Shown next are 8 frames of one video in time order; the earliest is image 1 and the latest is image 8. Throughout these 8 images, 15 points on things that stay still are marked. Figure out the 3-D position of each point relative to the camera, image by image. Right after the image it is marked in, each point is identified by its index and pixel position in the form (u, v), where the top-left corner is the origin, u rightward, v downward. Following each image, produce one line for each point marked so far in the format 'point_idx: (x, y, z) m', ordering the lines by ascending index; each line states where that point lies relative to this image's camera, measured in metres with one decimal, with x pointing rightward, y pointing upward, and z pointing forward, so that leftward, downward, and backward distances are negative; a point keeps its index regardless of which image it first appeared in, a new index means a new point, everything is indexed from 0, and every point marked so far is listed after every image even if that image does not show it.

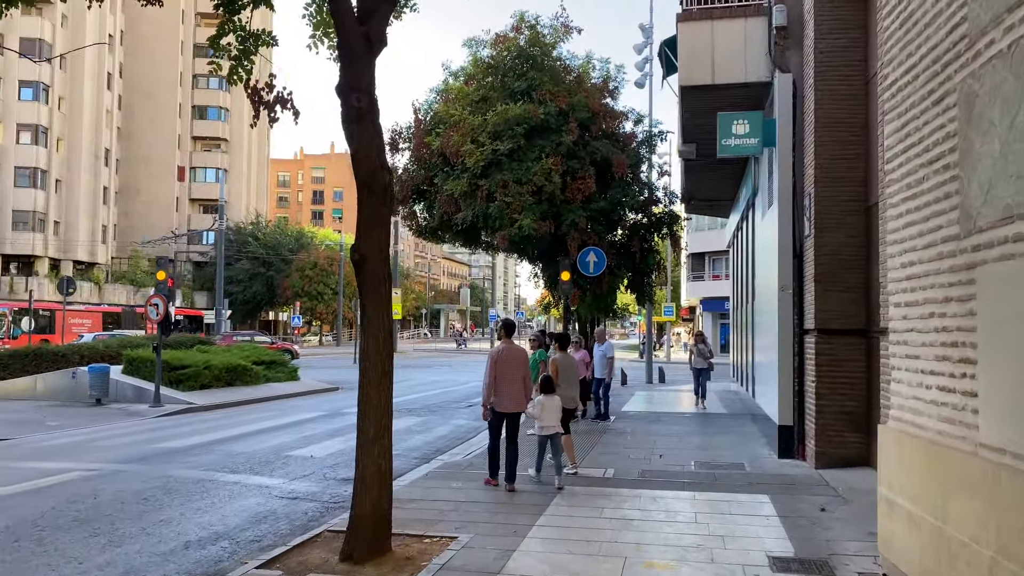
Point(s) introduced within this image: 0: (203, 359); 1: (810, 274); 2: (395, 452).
0: (-6.9, -1.6, +19.0) m
1: (+3.5, +0.2, +9.9) m
2: (-1.6, -2.2, +11.6) m
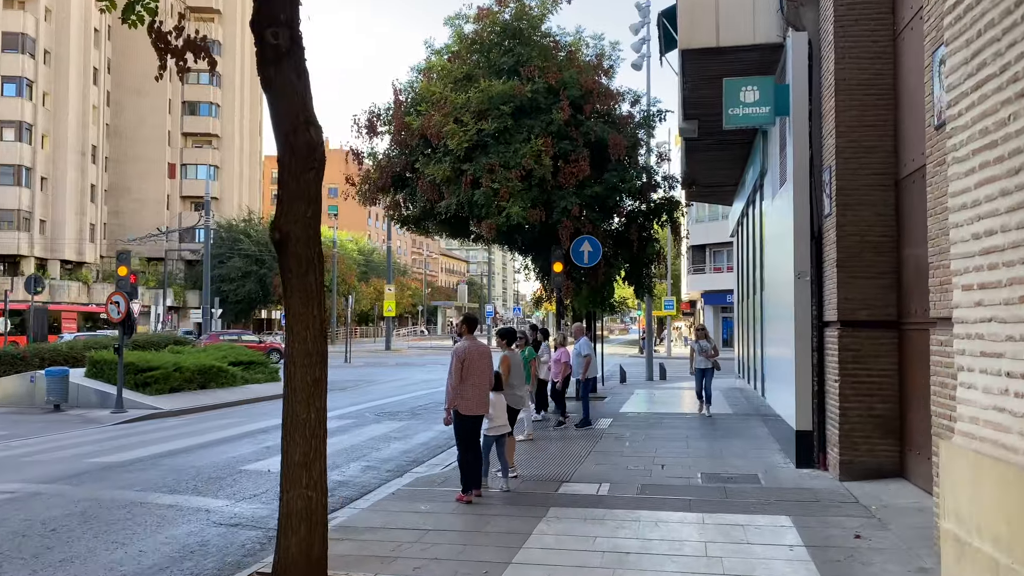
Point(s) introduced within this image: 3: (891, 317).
0: (-7.1, -1.5, +17.8) m
1: (+3.3, +0.3, +8.7) m
2: (-1.8, -2.1, +10.4) m
3: (+3.7, -0.3, +8.3) m
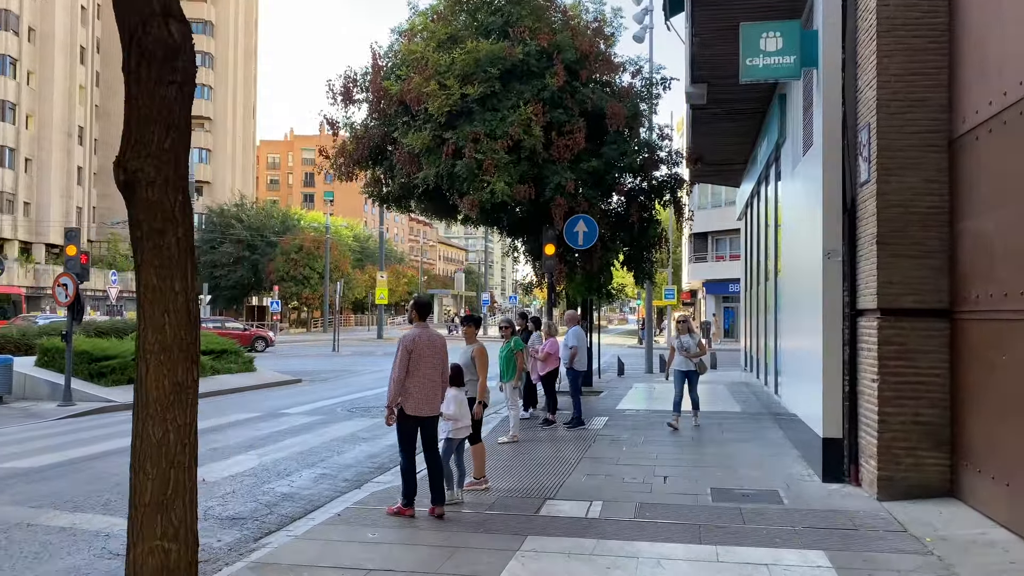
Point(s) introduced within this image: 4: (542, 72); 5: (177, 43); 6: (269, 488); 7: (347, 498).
0: (-7.3, -1.2, +16.4) m
1: (+3.1, +0.5, +7.3) m
2: (-2.0, -1.9, +9.0) m
3: (+3.5, -0.1, +6.9) m
4: (+0.5, +3.5, +13.8) m
5: (-1.3, +0.9, +3.3) m
6: (-2.3, -1.9, +8.0) m
7: (-1.5, -1.9, +7.6) m
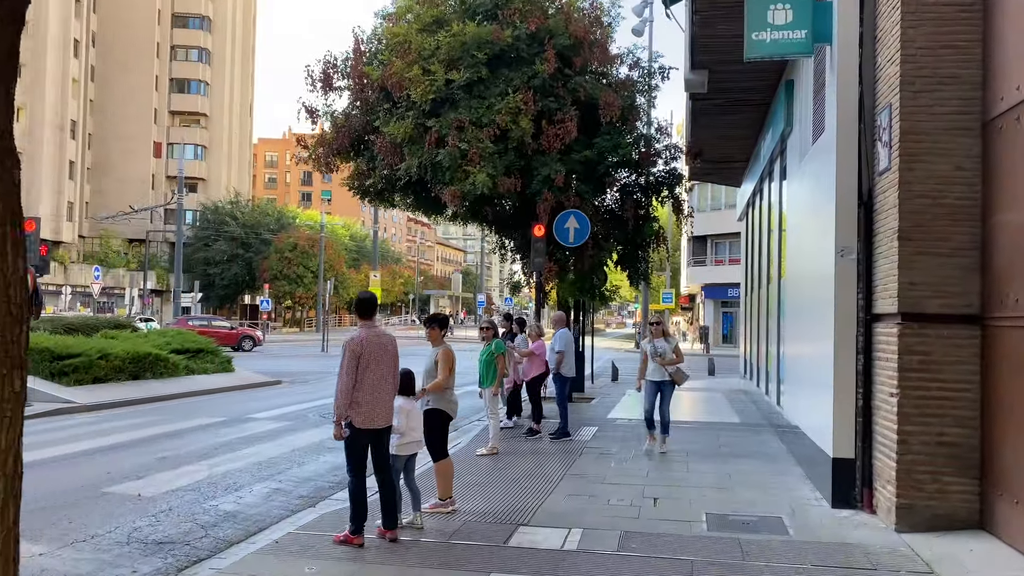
0: (-7.5, -1.1, +15.5) m
1: (+2.8, +0.4, +6.5) m
2: (-2.2, -1.9, +8.2) m
3: (+3.3, -0.2, +6.1) m
4: (+0.3, +3.5, +13.0) m
5: (-1.5, +1.0, +2.5) m
6: (-2.5, -1.8, +7.1) m
7: (-1.7, -1.8, +6.8) m
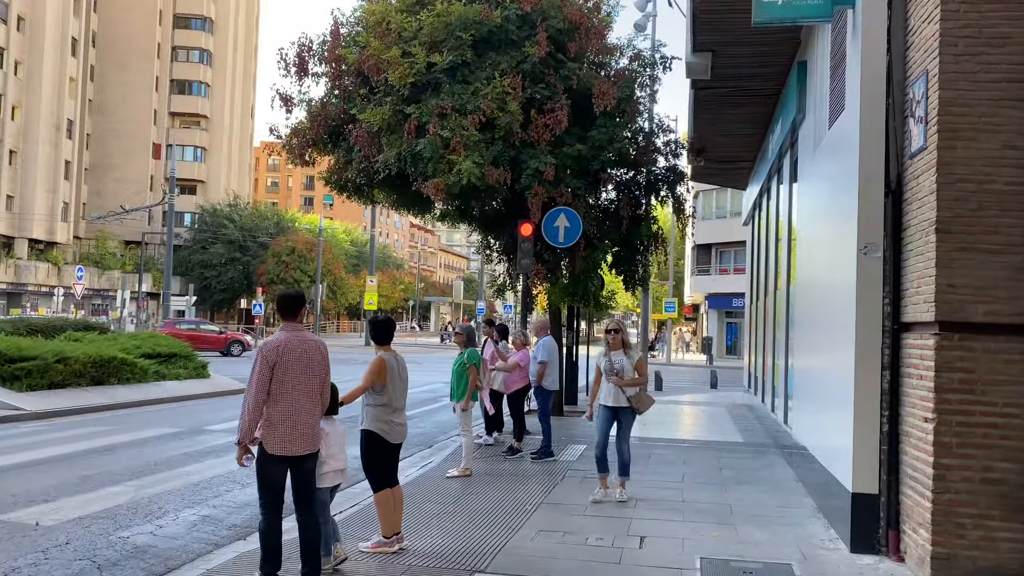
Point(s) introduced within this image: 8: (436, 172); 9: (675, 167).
0: (-7.8, -1.0, +14.5) m
1: (+2.6, +0.4, +5.4) m
2: (-2.5, -1.8, +7.1) m
3: (+3.0, -0.2, +5.0) m
4: (+0.1, +3.4, +11.9) m
5: (-1.8, +1.1, +1.4) m
6: (-2.8, -1.8, +6.1) m
7: (-2.0, -1.8, +5.7) m
8: (-1.0, +1.5, +11.3) m
9: (+2.6, +1.9, +13.5) m
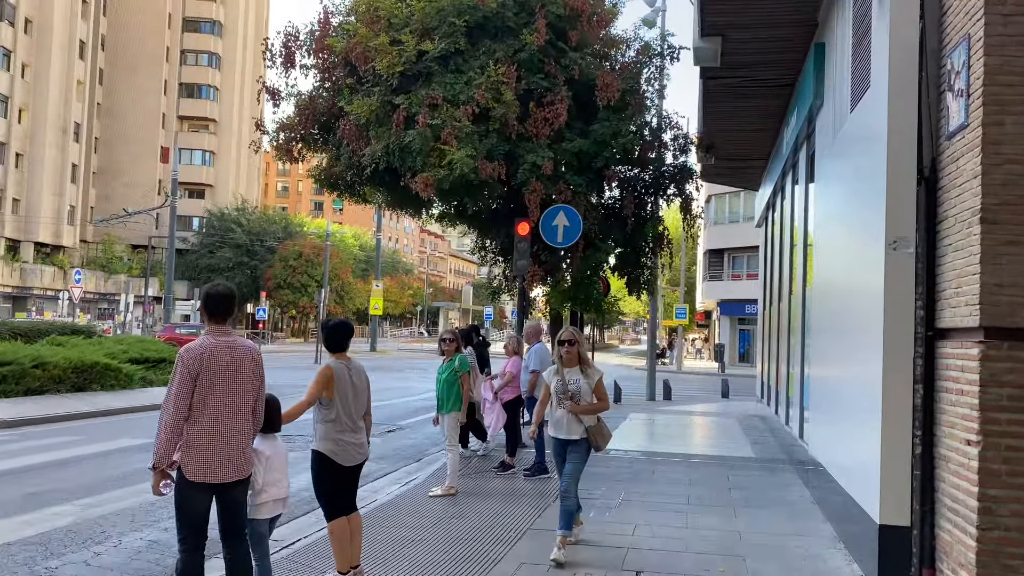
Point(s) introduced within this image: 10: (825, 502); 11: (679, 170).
0: (-7.8, -1.1, +13.9) m
1: (+2.5, +0.4, +4.7) m
2: (-2.6, -1.8, +6.4) m
3: (+2.9, -0.2, +4.2) m
4: (+0.1, +3.4, +11.2) m
5: (-1.9, +1.1, +0.8) m
6: (-2.9, -1.8, +5.4) m
7: (-2.1, -1.8, +5.0) m
8: (-1.1, +1.5, +10.6) m
9: (+2.6, +1.8, +12.8) m
10: (+2.7, -1.8, +7.4) m
11: (+2.5, +1.8, +12.7) m
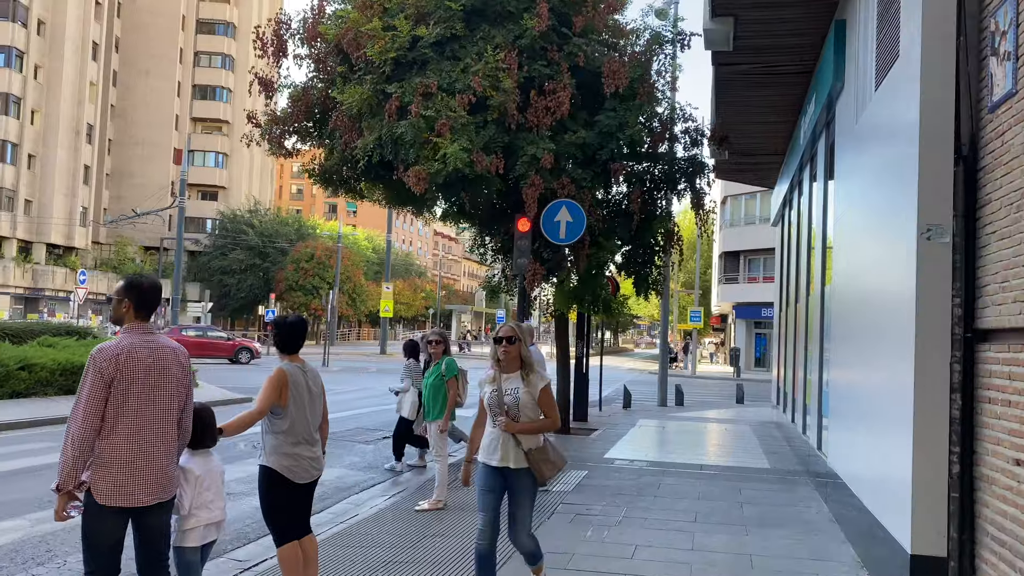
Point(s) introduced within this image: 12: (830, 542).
0: (-7.7, -1.1, +13.4) m
1: (+2.3, +0.5, +4.0) m
2: (-2.7, -1.8, +5.9) m
3: (+2.7, -0.2, +3.6) m
4: (+0.1, +3.4, +10.7) m
5: (-2.1, +1.2, +0.2) m
6: (-3.0, -1.7, +4.8) m
7: (-2.2, -1.7, +4.4) m
8: (-1.1, +1.5, +10.0) m
9: (+2.6, +1.8, +12.1) m
10: (+2.6, -1.8, +6.7) m
11: (+2.5, +1.8, +12.1) m
12: (+2.4, -1.9, +6.4) m
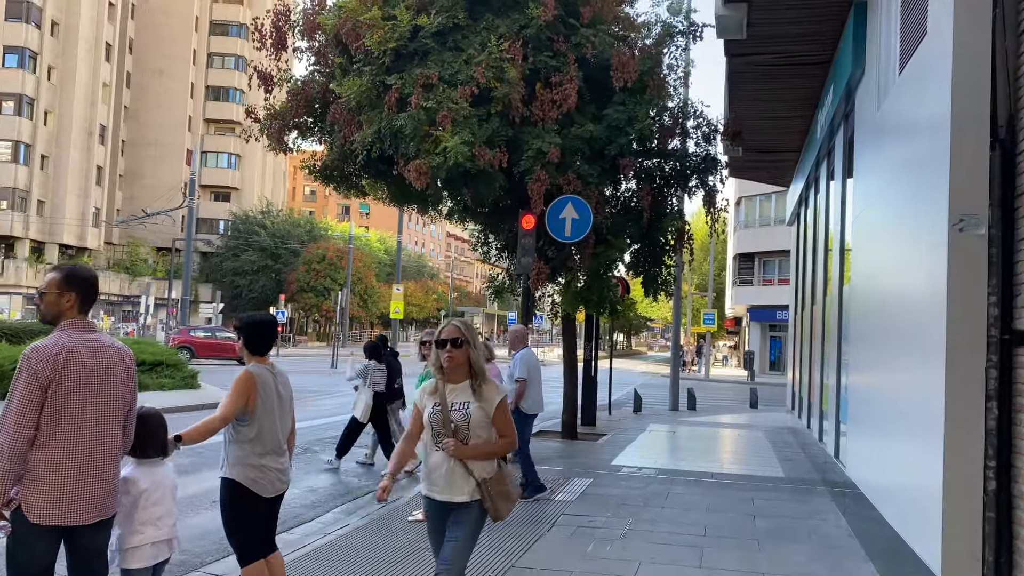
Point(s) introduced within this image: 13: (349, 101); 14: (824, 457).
0: (-7.6, -1.0, +13.1) m
1: (+2.3, +0.5, +3.6) m
2: (-2.8, -1.8, +5.5) m
3: (+2.7, -0.1, +3.2) m
4: (+0.2, +3.4, +10.3) m
5: (-2.2, +1.2, -0.2) m
6: (-3.1, -1.7, +4.5) m
7: (-2.3, -1.7, +4.1) m
8: (-1.0, +1.5, +9.6) m
9: (+2.7, +1.8, +11.7) m
10: (+2.6, -1.8, +6.3) m
11: (+2.6, +1.8, +11.7) m
12: (+2.4, -1.9, +6.0) m
13: (-1.9, +2.2, +10.2) m
14: (+3.6, -1.9, +9.8) m
